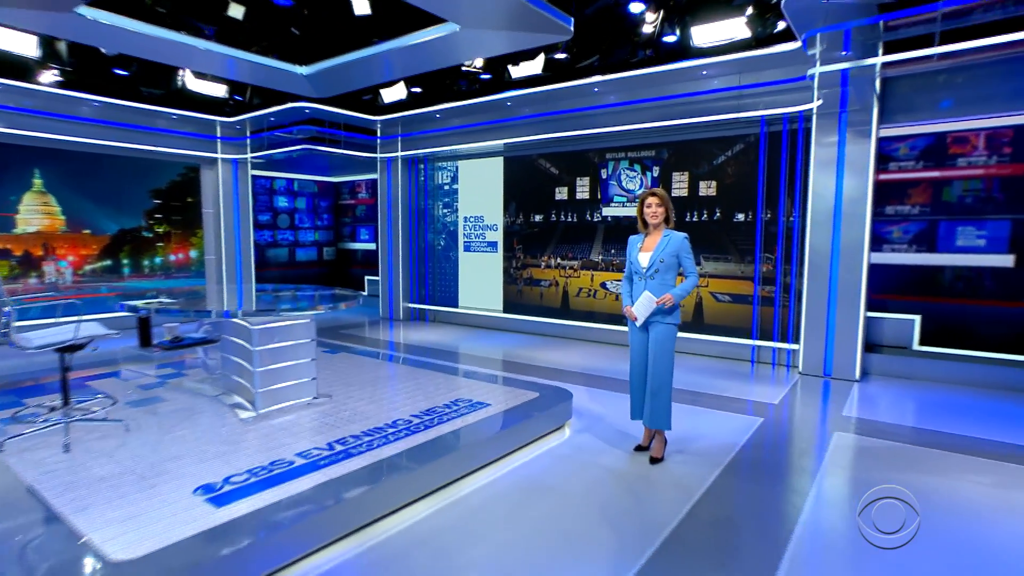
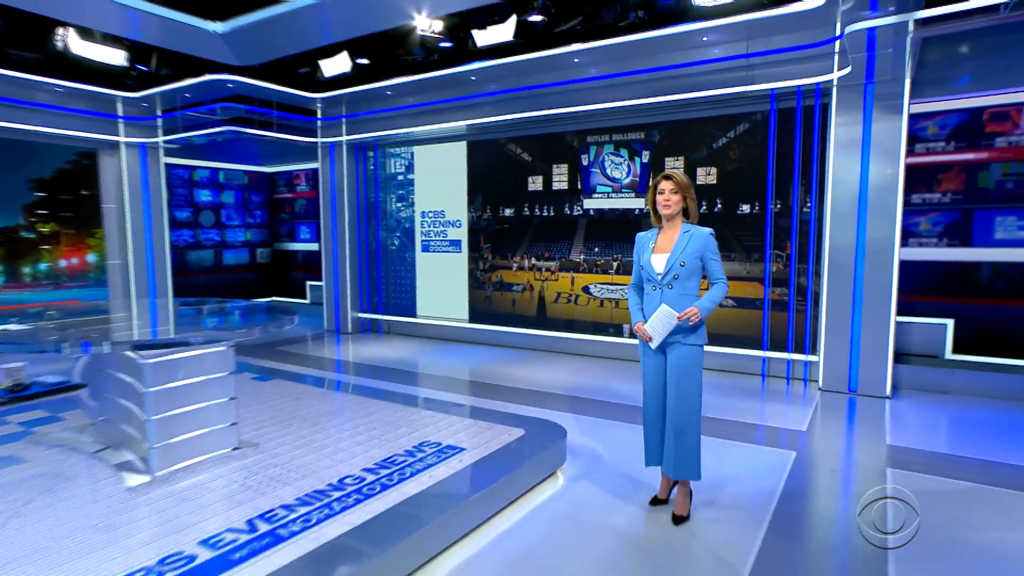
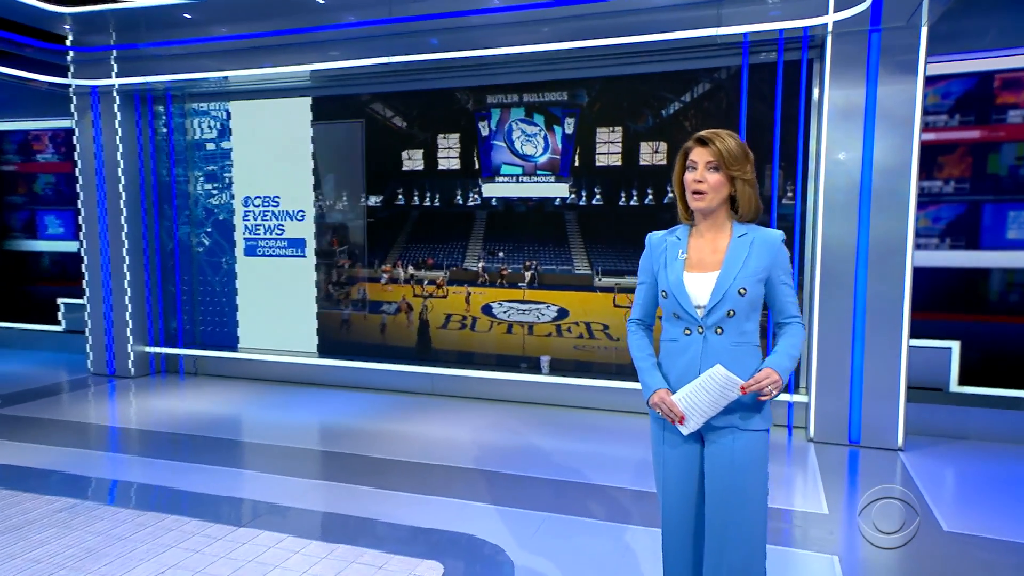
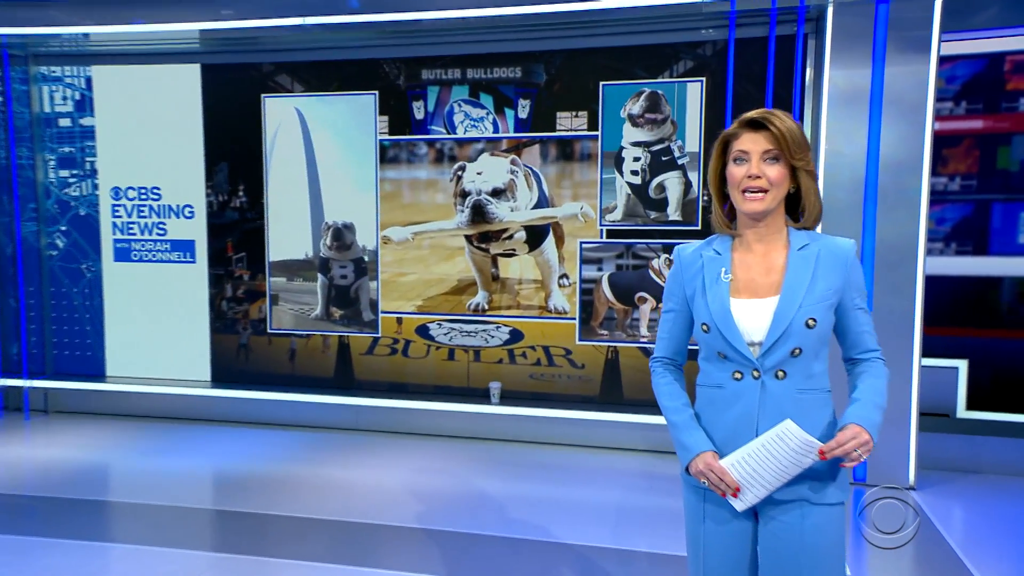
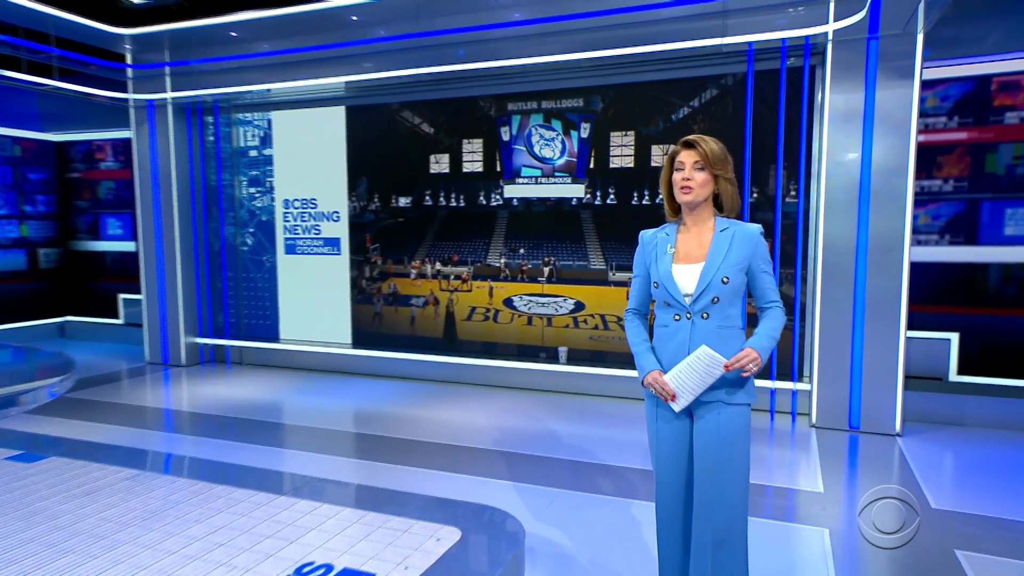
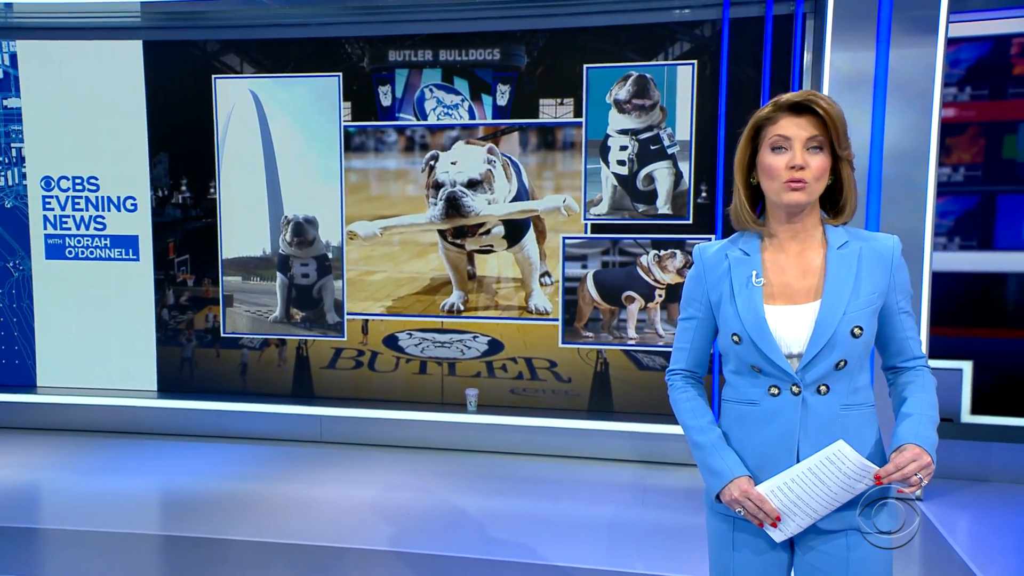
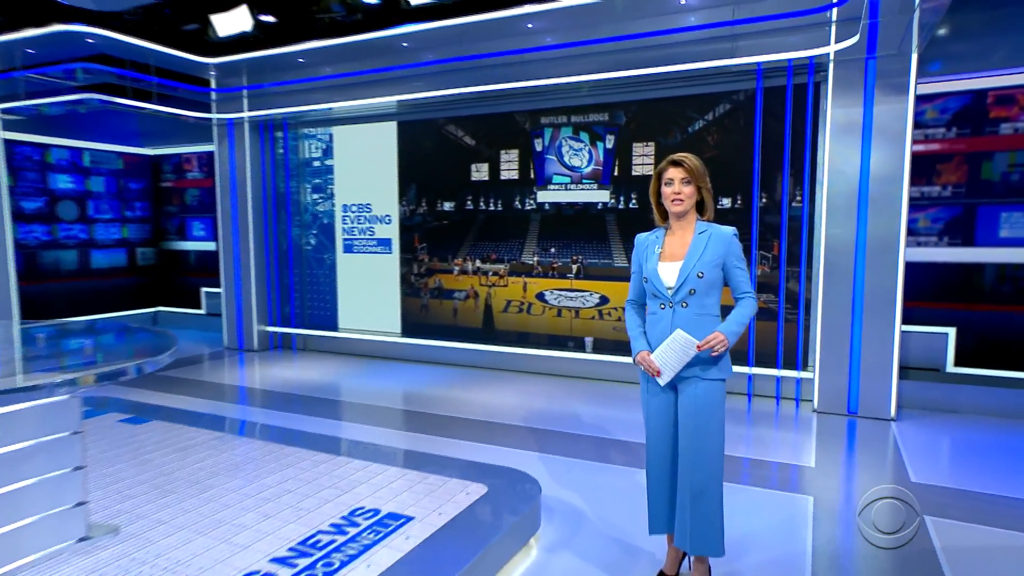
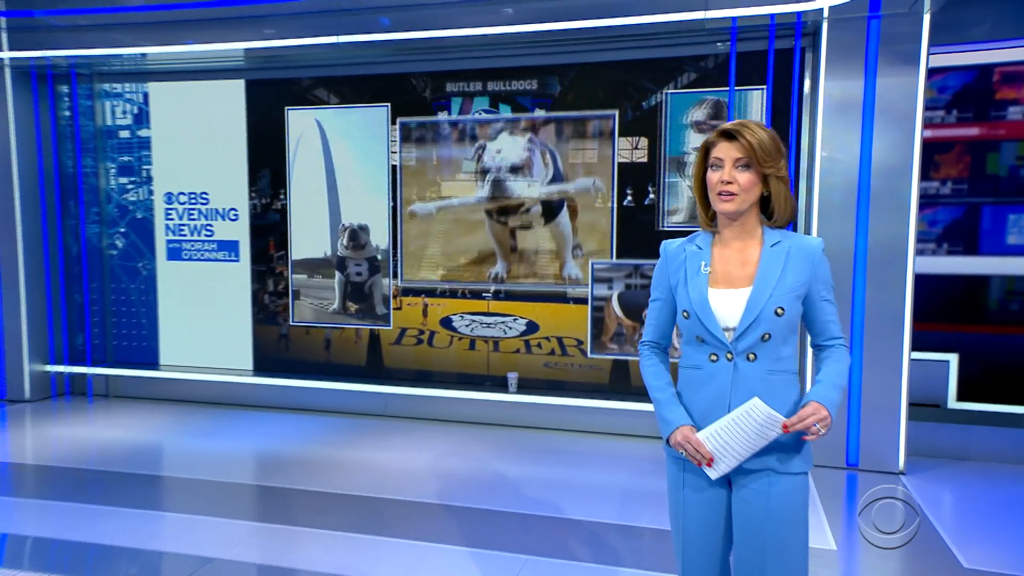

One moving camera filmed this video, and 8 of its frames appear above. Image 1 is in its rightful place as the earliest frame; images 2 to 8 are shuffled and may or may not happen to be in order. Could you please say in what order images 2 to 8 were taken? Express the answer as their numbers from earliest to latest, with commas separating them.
2, 7, 5, 3, 8, 4, 6
